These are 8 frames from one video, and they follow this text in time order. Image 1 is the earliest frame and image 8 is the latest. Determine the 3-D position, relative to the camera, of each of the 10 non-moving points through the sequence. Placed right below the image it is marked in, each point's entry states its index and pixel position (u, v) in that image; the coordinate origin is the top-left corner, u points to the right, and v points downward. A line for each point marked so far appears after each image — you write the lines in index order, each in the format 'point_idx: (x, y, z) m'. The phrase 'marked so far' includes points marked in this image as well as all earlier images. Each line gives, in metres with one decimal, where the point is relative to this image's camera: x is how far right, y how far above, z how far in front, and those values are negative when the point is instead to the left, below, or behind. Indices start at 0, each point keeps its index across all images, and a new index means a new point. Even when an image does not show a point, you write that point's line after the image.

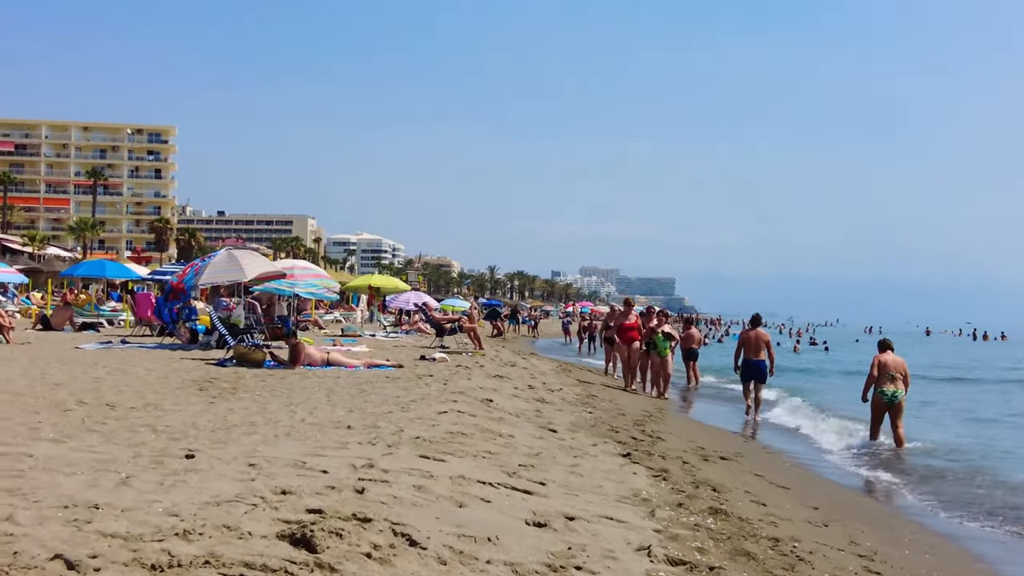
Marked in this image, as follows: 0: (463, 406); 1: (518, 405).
0: (-0.3, -0.8, +8.9) m
1: (0.0, -1.0, +10.3) m
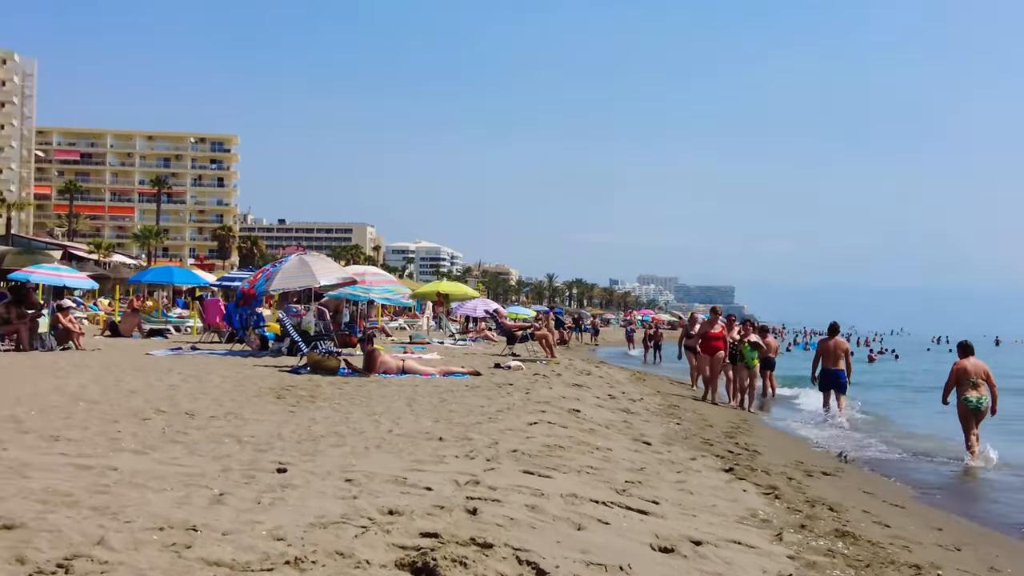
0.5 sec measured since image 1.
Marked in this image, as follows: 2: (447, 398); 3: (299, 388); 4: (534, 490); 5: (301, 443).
0: (+0.3, -0.9, +8.5) m
1: (+0.7, -1.0, +9.9) m
2: (-0.5, -0.9, +9.9) m
3: (-1.8, -0.8, +10.7) m
4: (+0.1, -0.8, +4.9) m
5: (-1.1, -0.8, +6.4) m
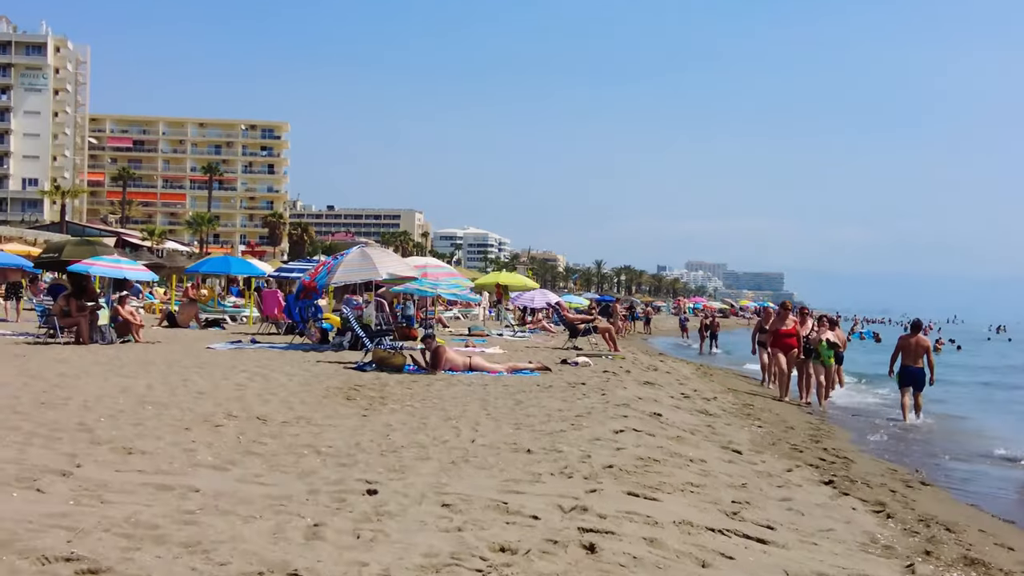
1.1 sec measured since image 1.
0: (+0.8, -0.9, +8.1) m
1: (+1.3, -1.0, +9.5) m
2: (+0.1, -0.9, +9.5) m
3: (-1.2, -0.8, +10.4) m
4: (+0.5, -0.8, +4.5) m
5: (-0.6, -0.8, +6.1) m
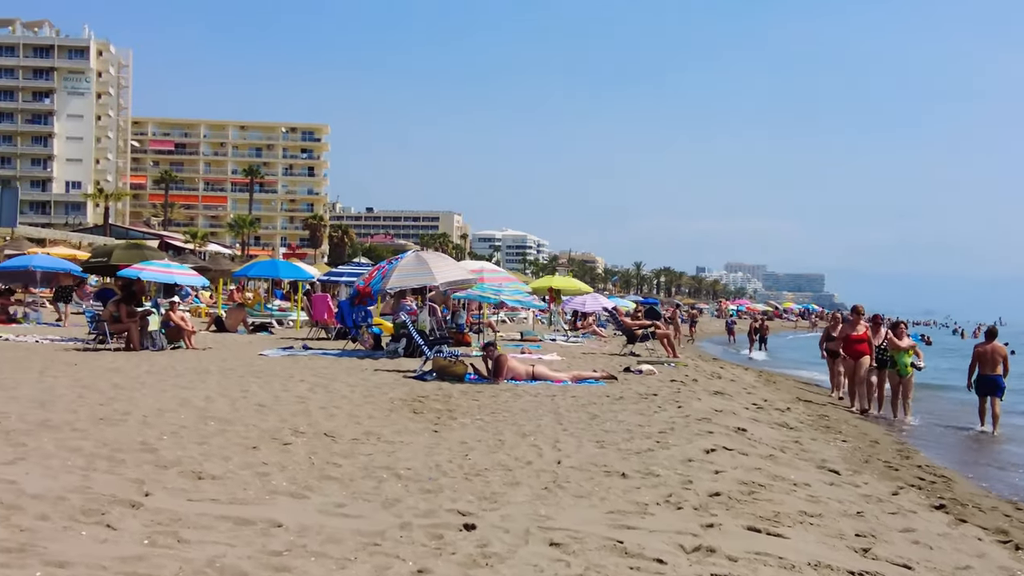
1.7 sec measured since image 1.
0: (+1.3, -0.9, +7.6) m
1: (+1.8, -1.0, +9.0) m
2: (+0.6, -0.9, +9.1) m
3: (-0.6, -0.9, +10.0) m
4: (+0.9, -0.9, +4.0) m
5: (-0.2, -0.9, +5.7) m
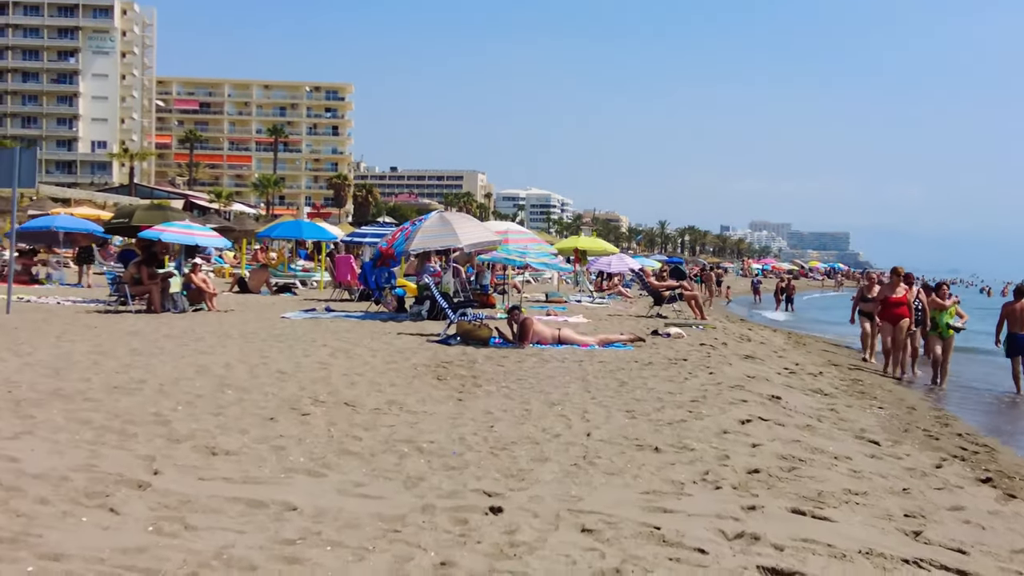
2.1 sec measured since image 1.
0: (+1.4, -0.7, +7.3) m
1: (+2.0, -0.8, +8.7) m
2: (+0.8, -0.6, +8.8) m
3: (-0.4, -0.6, +9.7) m
4: (+0.9, -0.8, +3.8) m
5: (-0.1, -0.7, +5.4) m
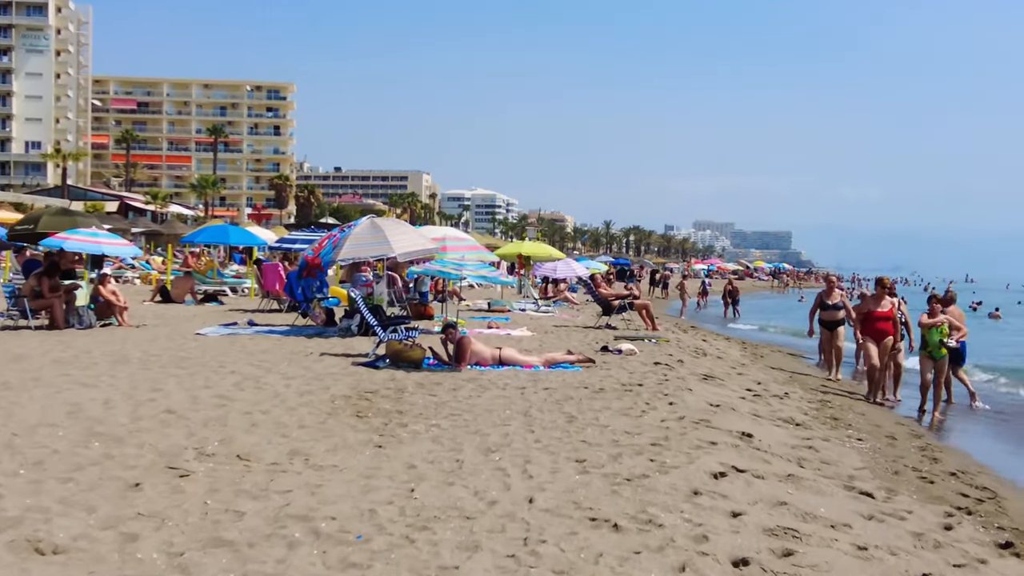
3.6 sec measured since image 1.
0: (+1.1, -0.8, +6.2) m
1: (+1.6, -0.9, +7.6) m
2: (+0.4, -0.8, +7.7) m
3: (-0.9, -0.7, +8.5) m
4: (+0.8, -0.9, +2.6) m
5: (-0.3, -0.8, +4.2) m
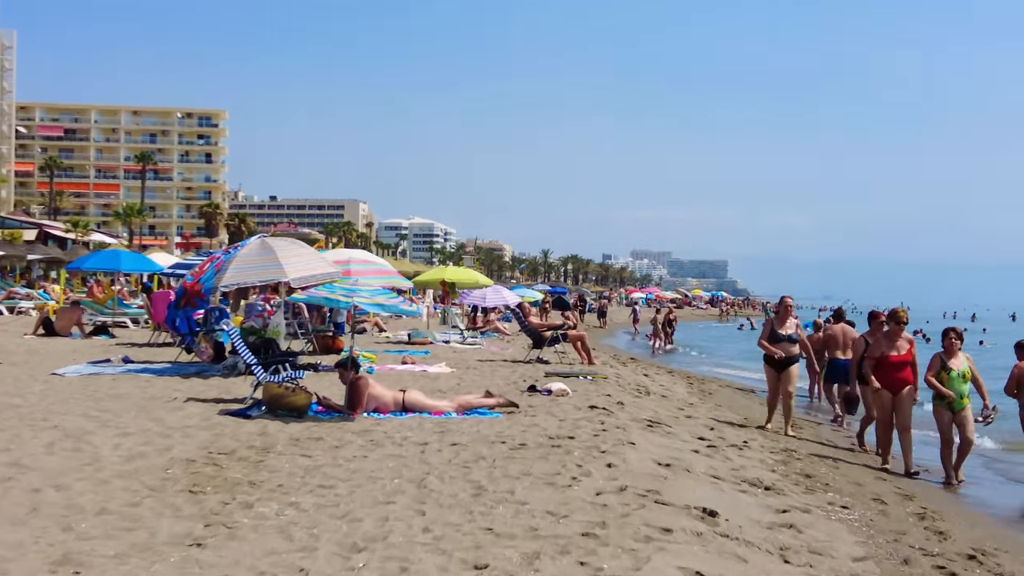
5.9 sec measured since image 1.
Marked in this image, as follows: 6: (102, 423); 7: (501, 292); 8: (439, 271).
0: (+0.7, -0.9, +4.4) m
1: (+1.1, -1.0, +5.9) m
2: (-0.1, -0.9, +5.8) m
3: (-1.4, -0.9, +6.7) m
4: (+0.5, -0.9, +0.8) m
5: (-0.7, -0.9, +2.4) m
6: (-2.5, -0.8, +7.6) m
7: (-0.2, -0.1, +19.9) m
8: (-1.2, +0.3, +20.0) m
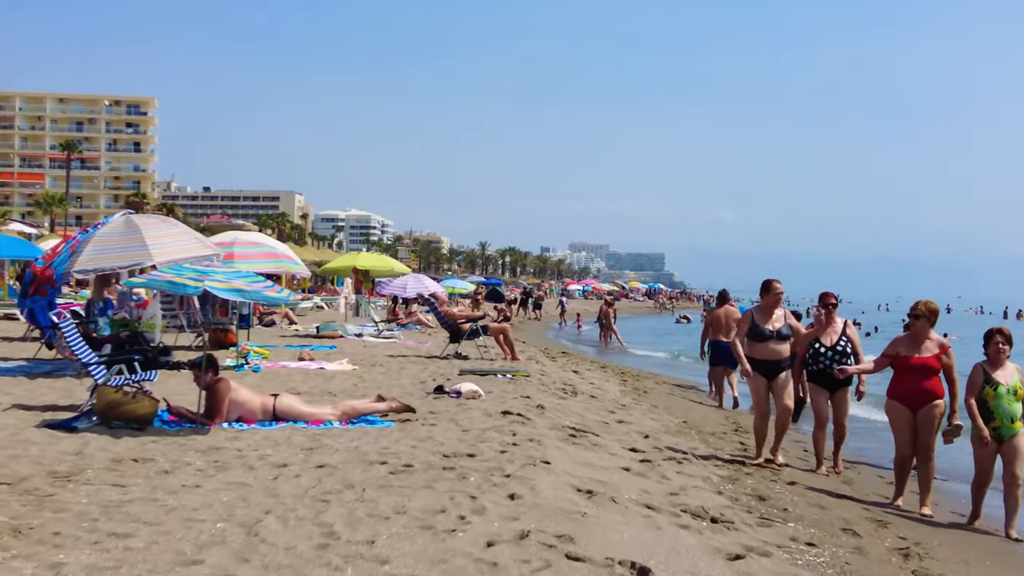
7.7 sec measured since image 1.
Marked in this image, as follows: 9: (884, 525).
0: (+0.3, -0.9, +3.0) m
1: (+0.6, -1.0, +4.4) m
2: (-0.6, -0.8, +4.3) m
3: (-1.9, -0.8, +5.1) m
4: (+0.3, -0.9, -0.7) m
5: (-1.0, -0.8, +0.8) m
6: (-3.0, -0.7, +5.9) m
7: (-1.3, +0.1, +18.3) m
8: (-2.3, +0.4, +18.4) m
9: (+1.8, -1.2, +6.4) m
